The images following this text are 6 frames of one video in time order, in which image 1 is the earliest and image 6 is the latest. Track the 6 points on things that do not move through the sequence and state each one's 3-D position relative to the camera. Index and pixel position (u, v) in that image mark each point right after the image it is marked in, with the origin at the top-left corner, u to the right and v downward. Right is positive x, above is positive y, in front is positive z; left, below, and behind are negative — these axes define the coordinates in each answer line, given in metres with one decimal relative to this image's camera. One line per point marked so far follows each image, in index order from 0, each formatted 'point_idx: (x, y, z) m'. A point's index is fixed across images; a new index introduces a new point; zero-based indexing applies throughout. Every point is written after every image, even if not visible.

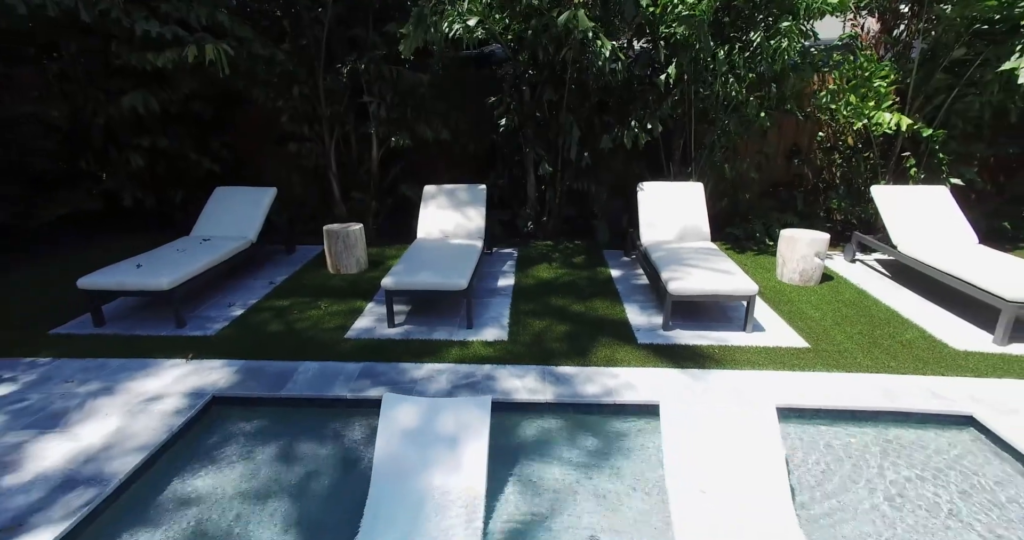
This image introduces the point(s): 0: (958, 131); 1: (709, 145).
0: (+5.2, +1.6, +5.9) m
1: (+2.5, +1.5, +6.2) m
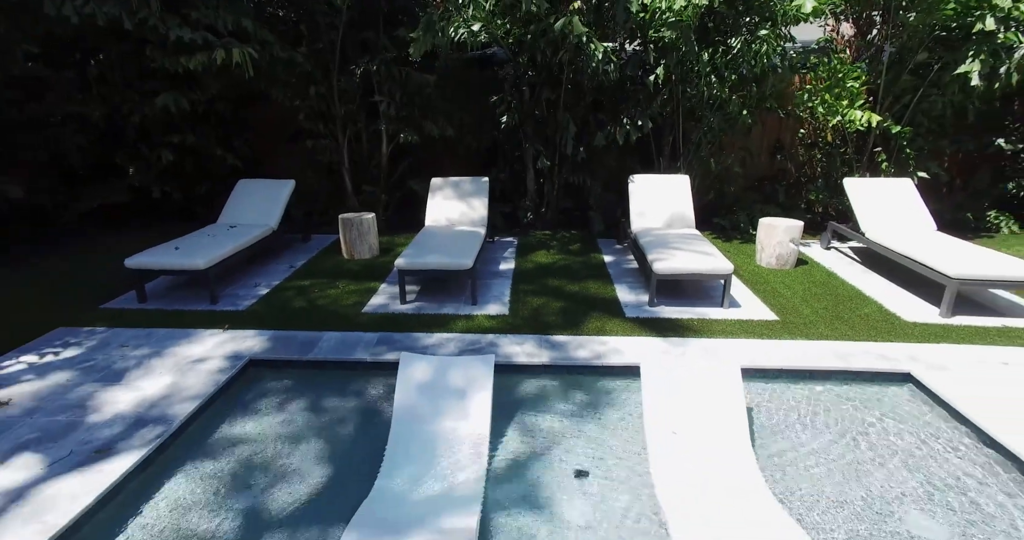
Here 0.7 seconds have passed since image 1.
0: (+5.2, +1.8, +6.4) m
1: (+2.5, +1.7, +6.7) m
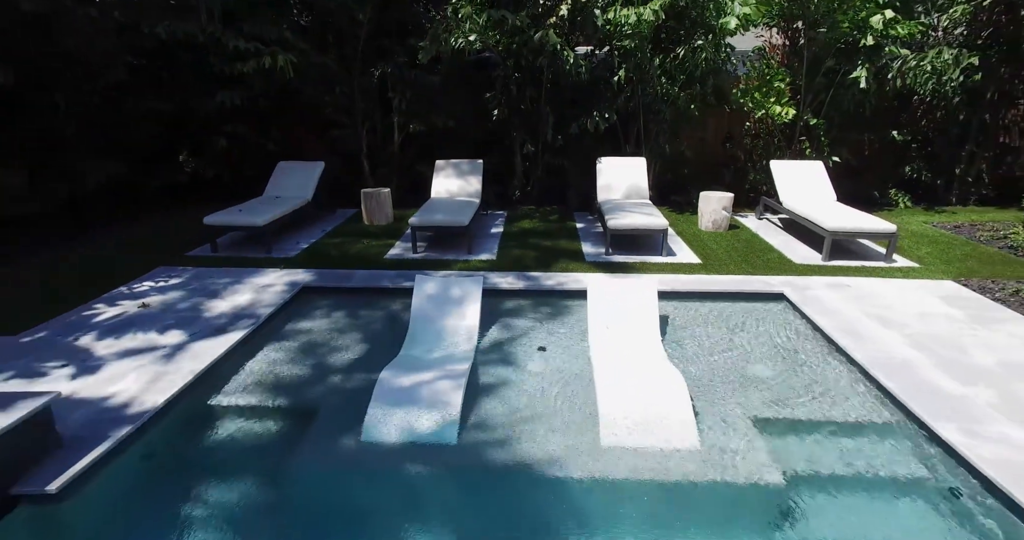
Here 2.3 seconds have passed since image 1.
0: (+5.1, +2.4, +7.9) m
1: (+2.3, +2.3, +8.2) m
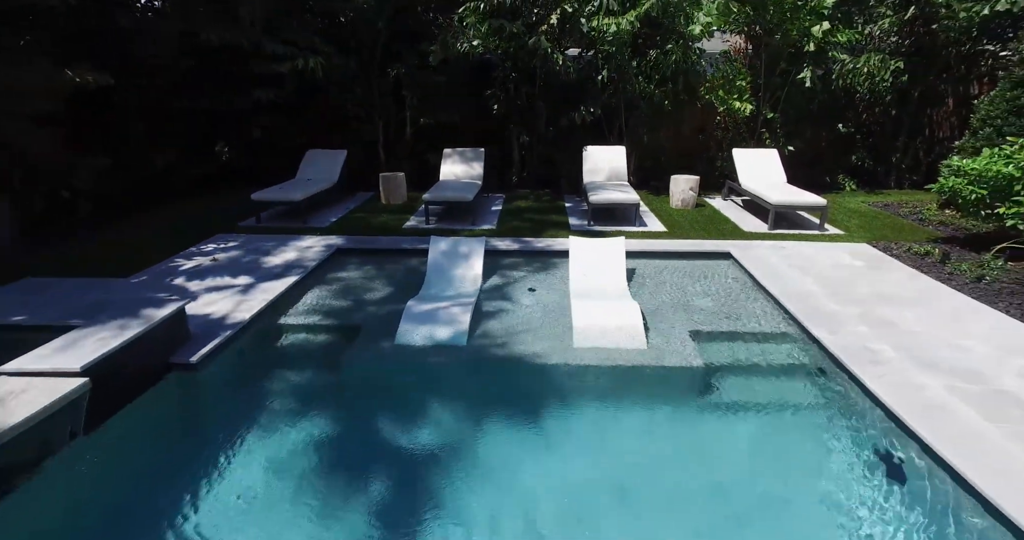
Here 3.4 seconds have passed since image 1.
0: (+5.0, +2.8, +9.1) m
1: (+2.3, +2.7, +9.4) m
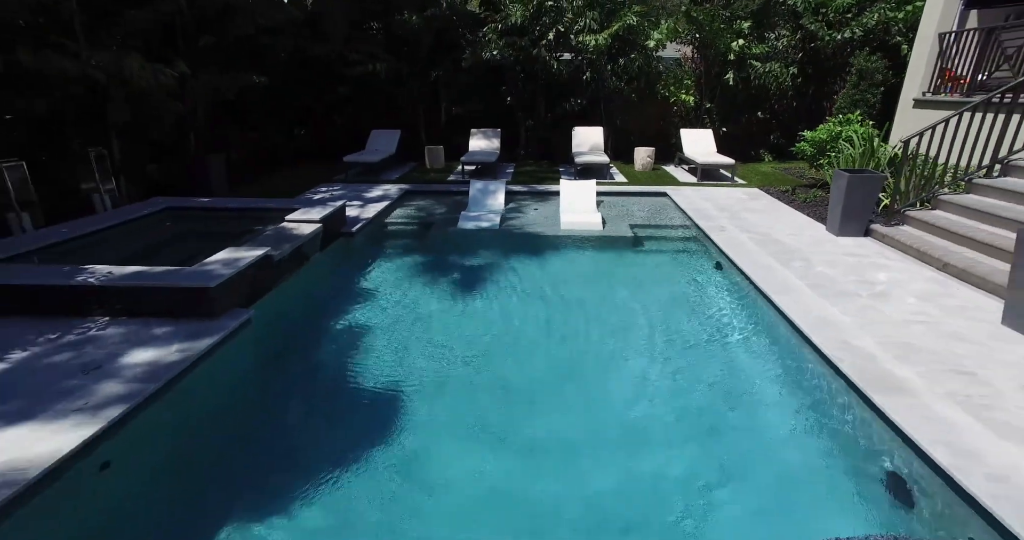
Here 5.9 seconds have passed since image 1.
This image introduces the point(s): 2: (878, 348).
0: (+5.3, +4.1, +12.5) m
1: (+2.5, +4.0, +12.8) m
2: (+2.8, -0.6, +3.9) m
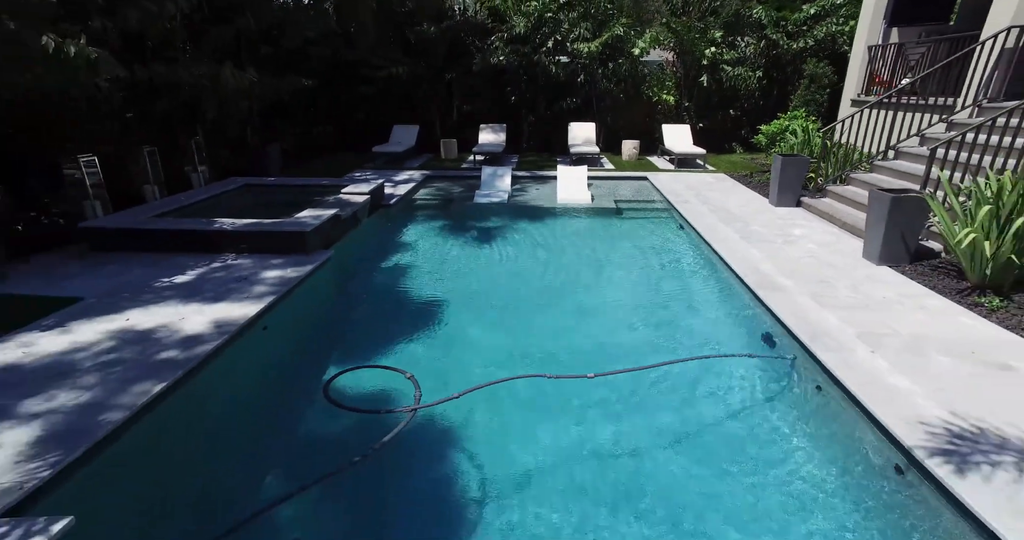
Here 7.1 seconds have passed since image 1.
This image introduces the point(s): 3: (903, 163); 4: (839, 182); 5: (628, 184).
0: (+5.4, +4.7, +14.3) m
1: (+2.6, +4.6, +14.6) m
2: (+3.0, 0.0, +5.7) m
3: (+5.8, +1.6, +7.5) m
4: (+5.4, +1.4, +8.3) m
5: (+2.6, +1.8, +11.3) m
